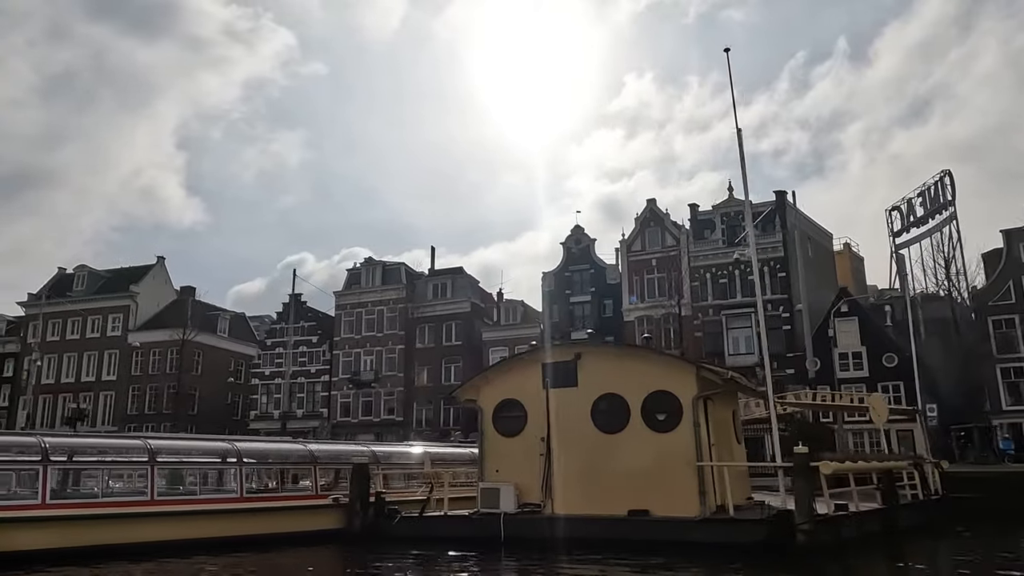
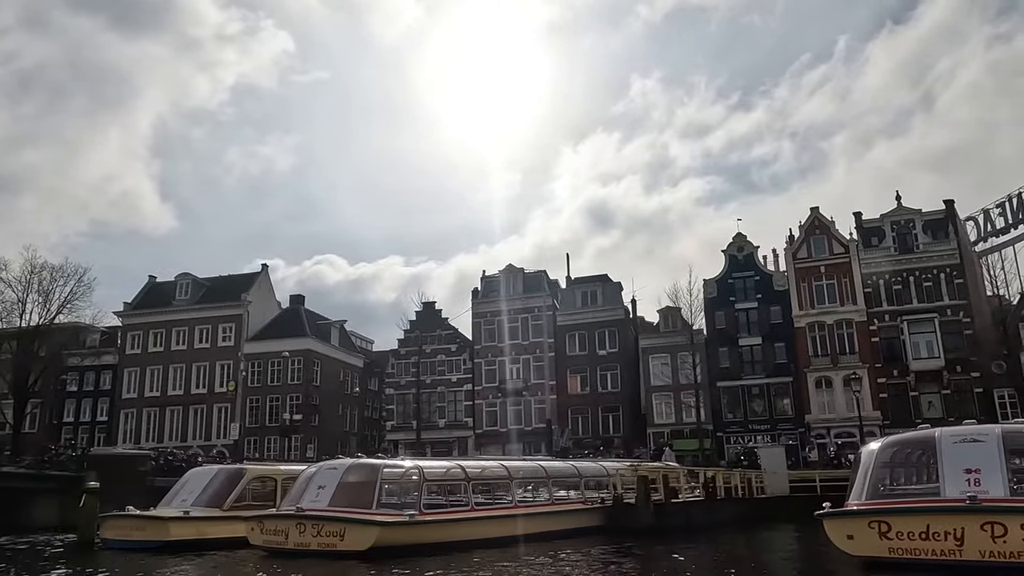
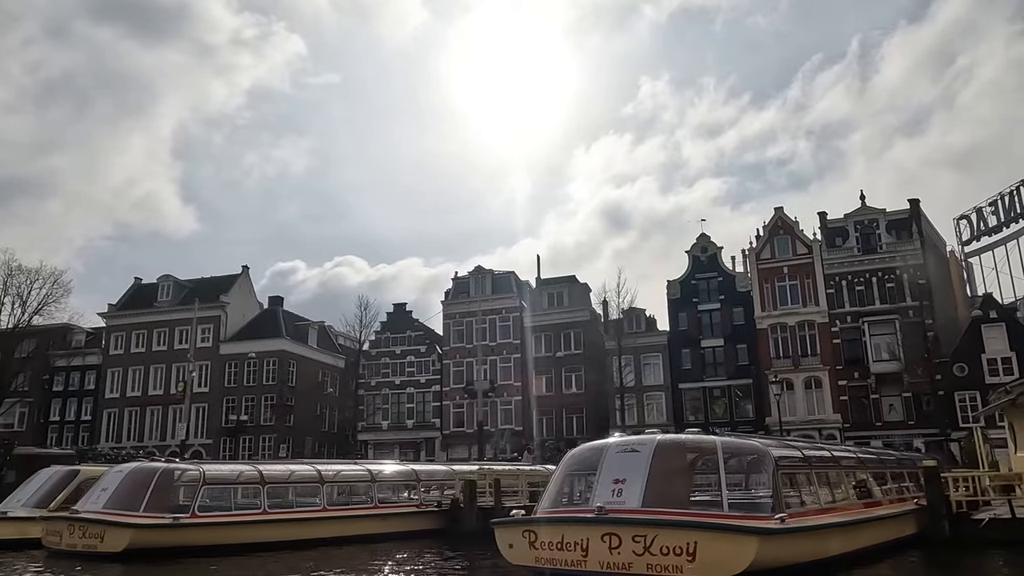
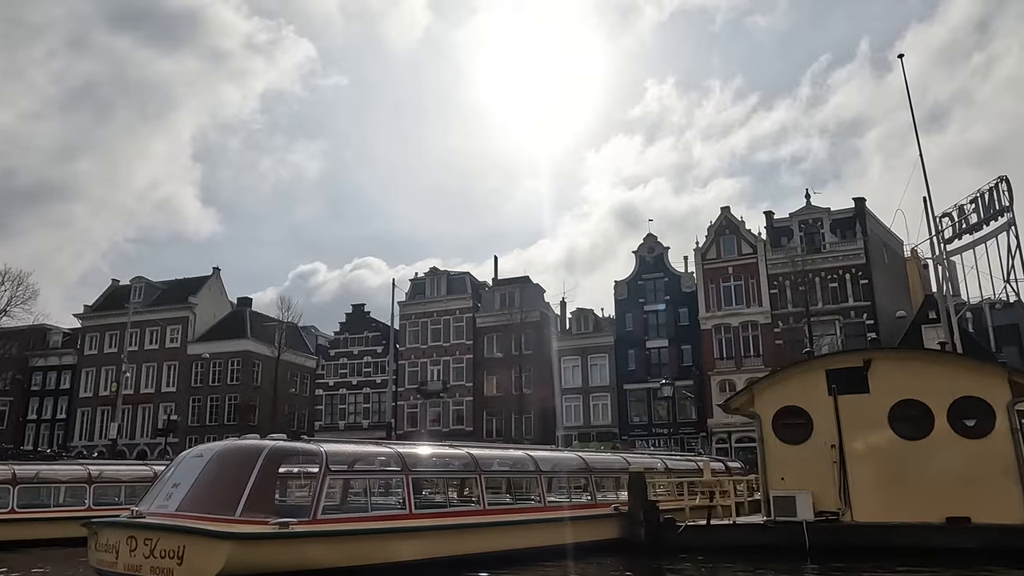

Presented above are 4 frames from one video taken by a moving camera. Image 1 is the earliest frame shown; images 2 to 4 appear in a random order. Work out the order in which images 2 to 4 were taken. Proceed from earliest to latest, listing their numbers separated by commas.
4, 3, 2
